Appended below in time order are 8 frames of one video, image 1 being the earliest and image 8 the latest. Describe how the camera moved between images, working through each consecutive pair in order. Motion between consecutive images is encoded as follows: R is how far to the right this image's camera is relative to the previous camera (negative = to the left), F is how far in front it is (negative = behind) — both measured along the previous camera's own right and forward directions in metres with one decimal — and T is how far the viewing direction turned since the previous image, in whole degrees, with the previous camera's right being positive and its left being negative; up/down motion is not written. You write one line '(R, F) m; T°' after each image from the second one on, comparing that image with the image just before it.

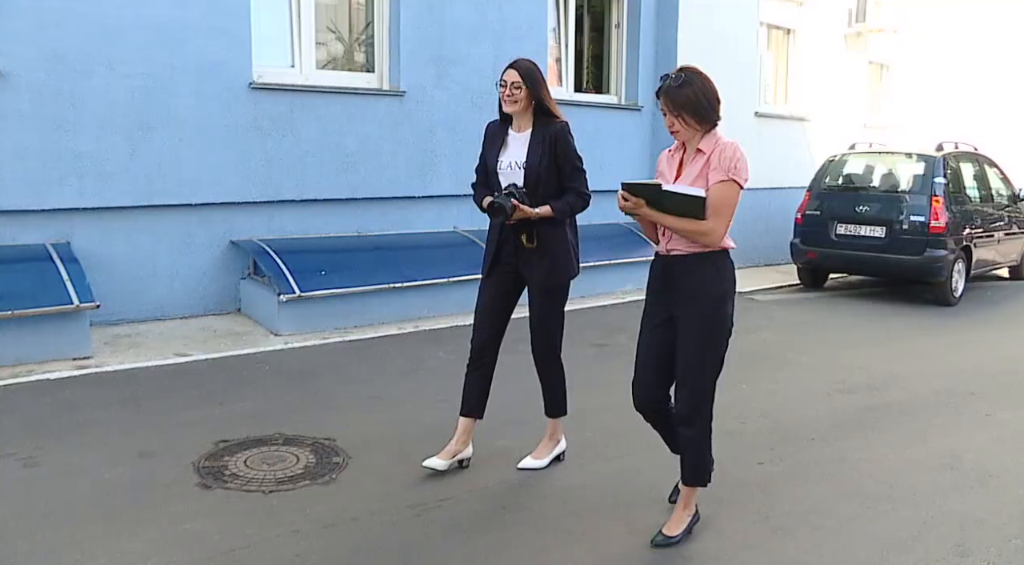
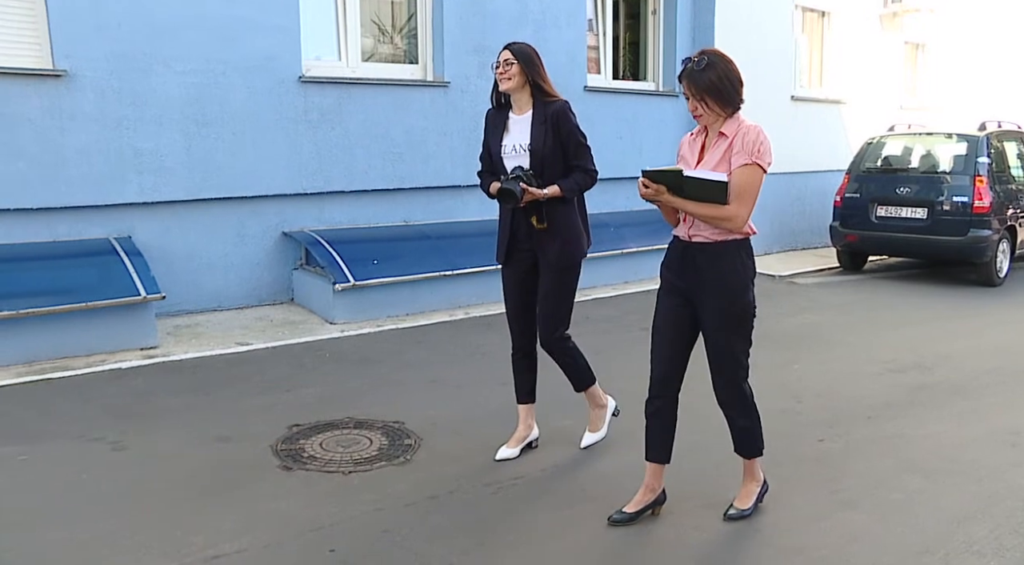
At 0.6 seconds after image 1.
(-0.2, -0.1) m; -1°
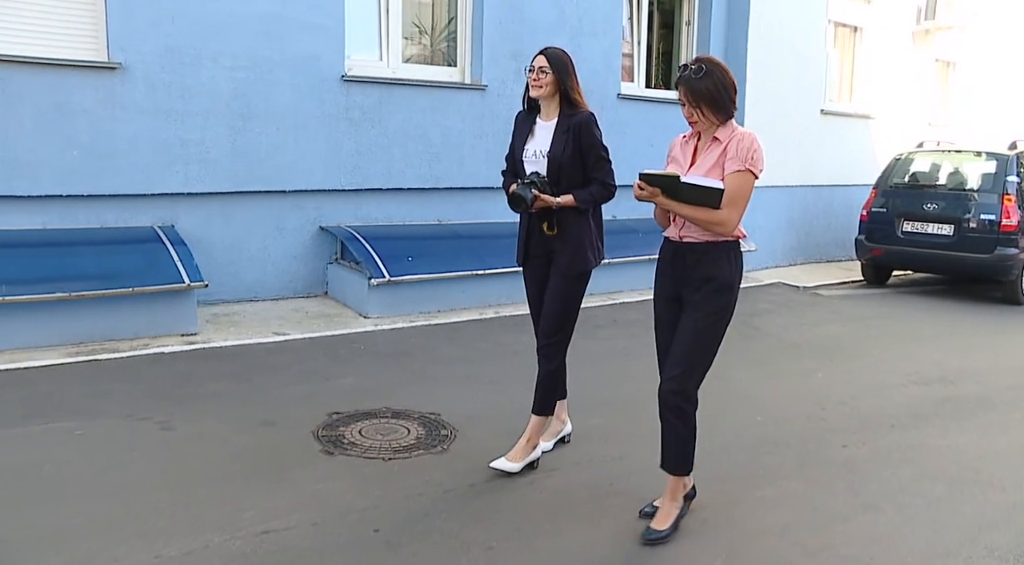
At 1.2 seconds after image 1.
(-0.1, -0.1) m; -1°
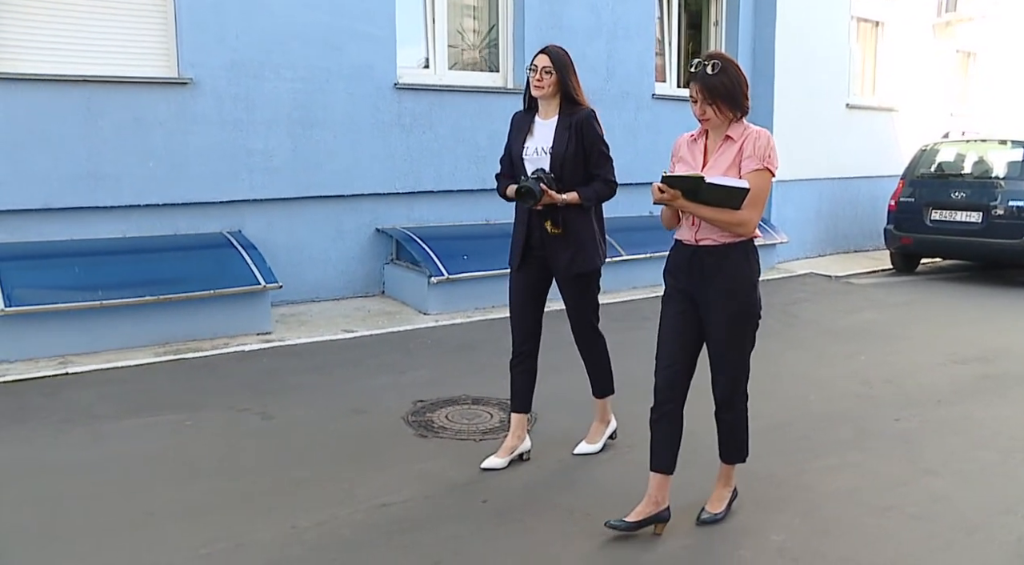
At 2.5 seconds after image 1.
(-0.3, -0.3) m; -1°
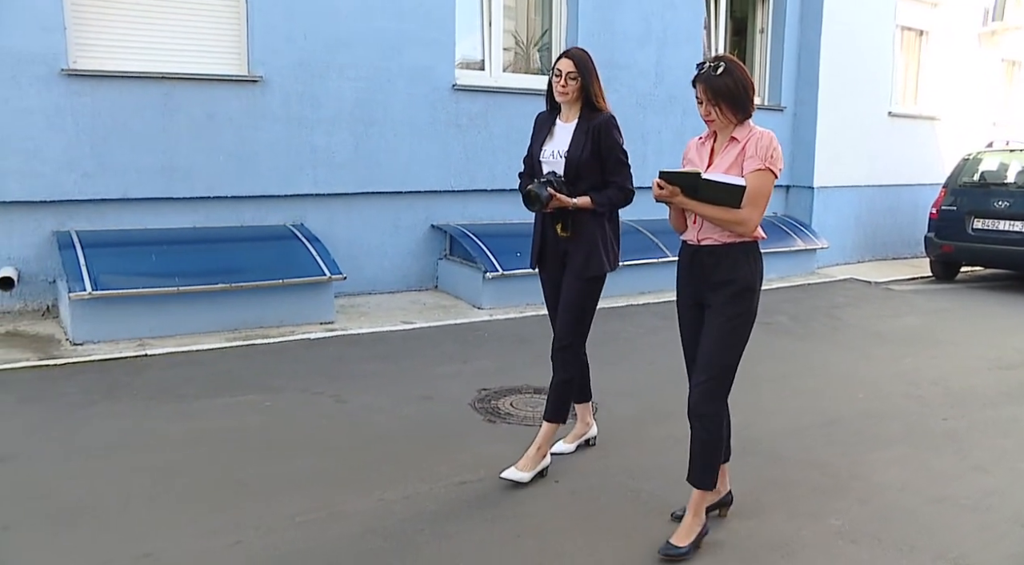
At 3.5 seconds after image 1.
(-0.2, -0.2) m; -2°
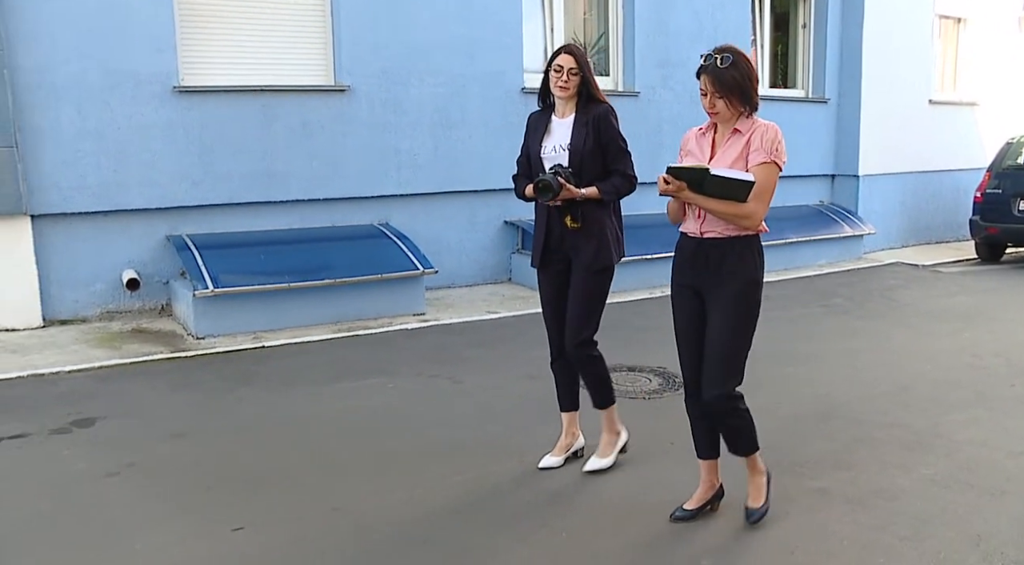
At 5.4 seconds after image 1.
(-0.5, -0.5) m; -1°
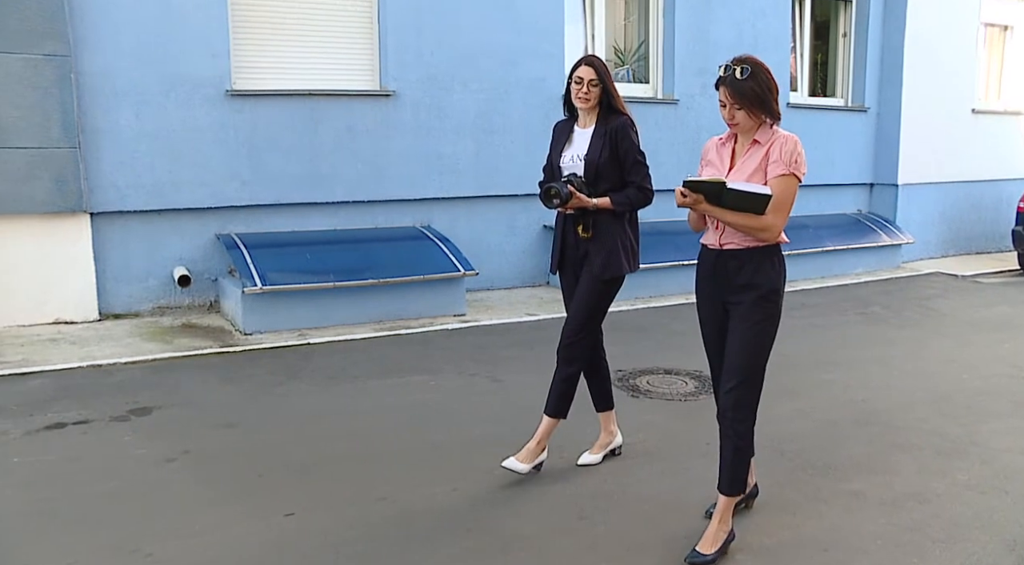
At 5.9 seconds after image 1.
(-0.1, -0.1) m; -2°
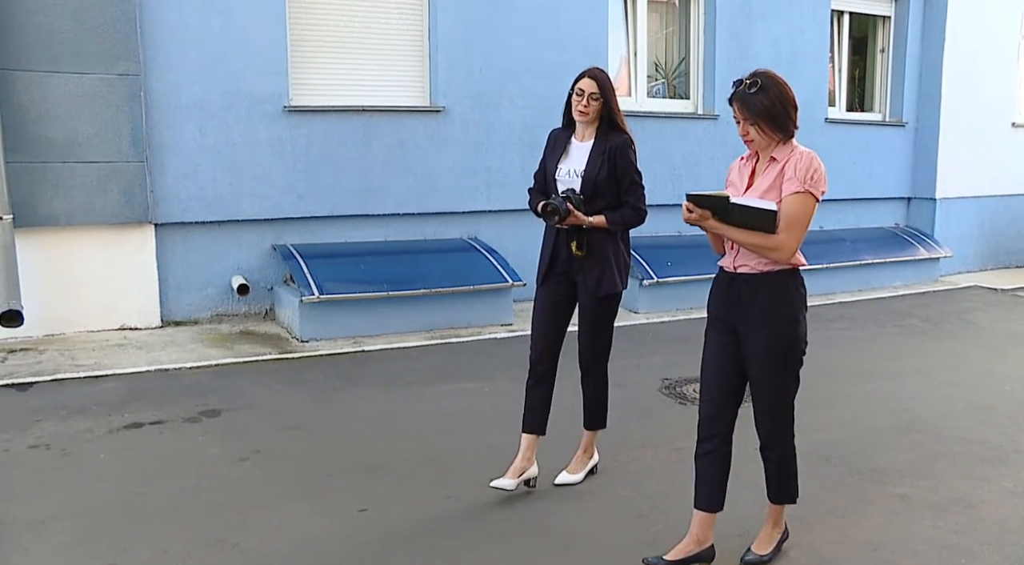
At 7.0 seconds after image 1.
(-0.2, -0.2) m; -2°
